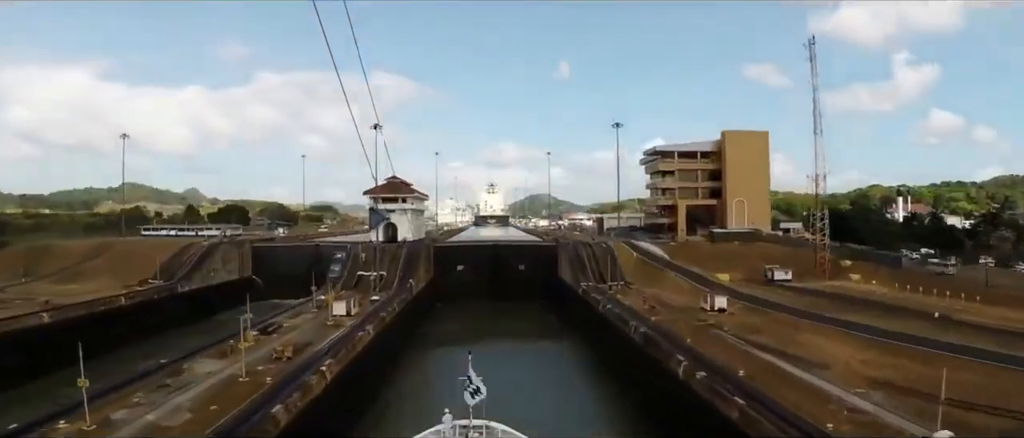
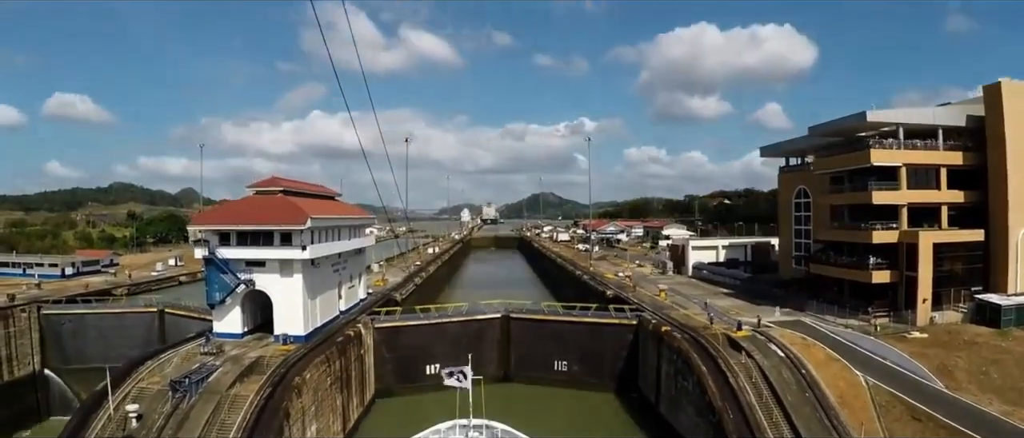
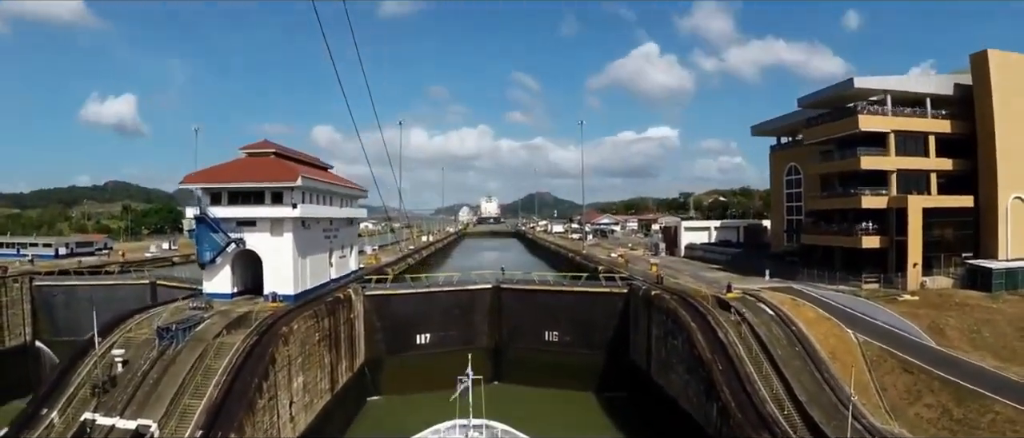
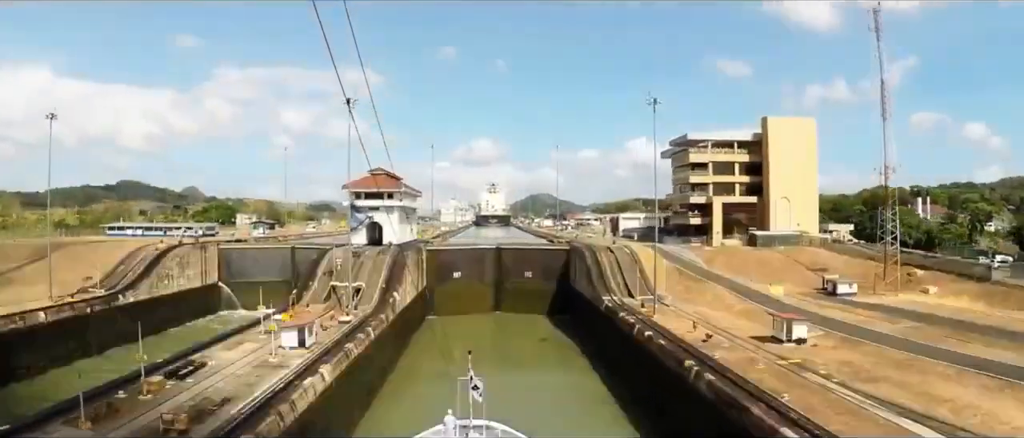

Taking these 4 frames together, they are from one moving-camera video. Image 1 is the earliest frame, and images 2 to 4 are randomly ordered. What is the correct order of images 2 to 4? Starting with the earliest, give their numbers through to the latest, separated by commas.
4, 3, 2
